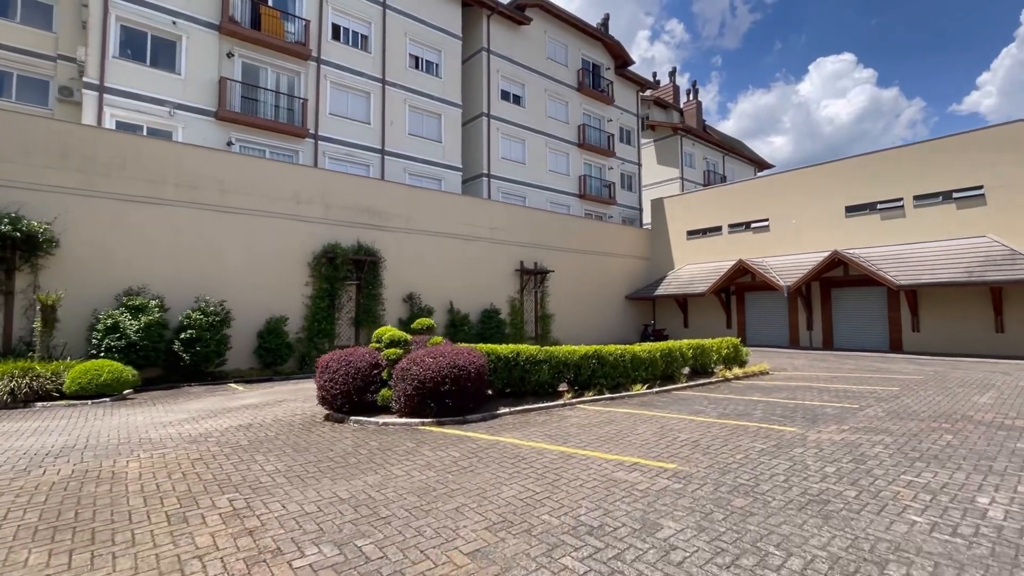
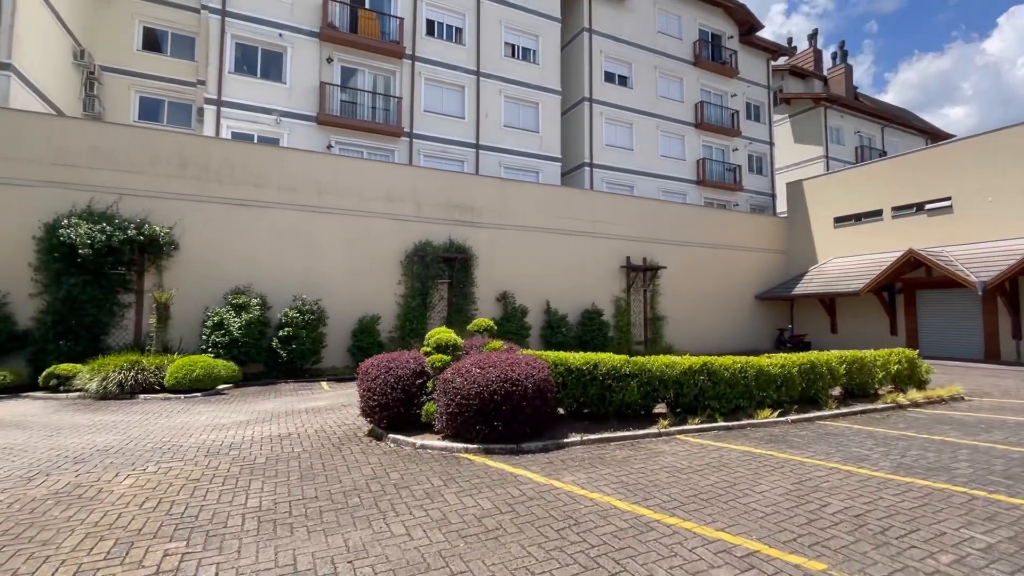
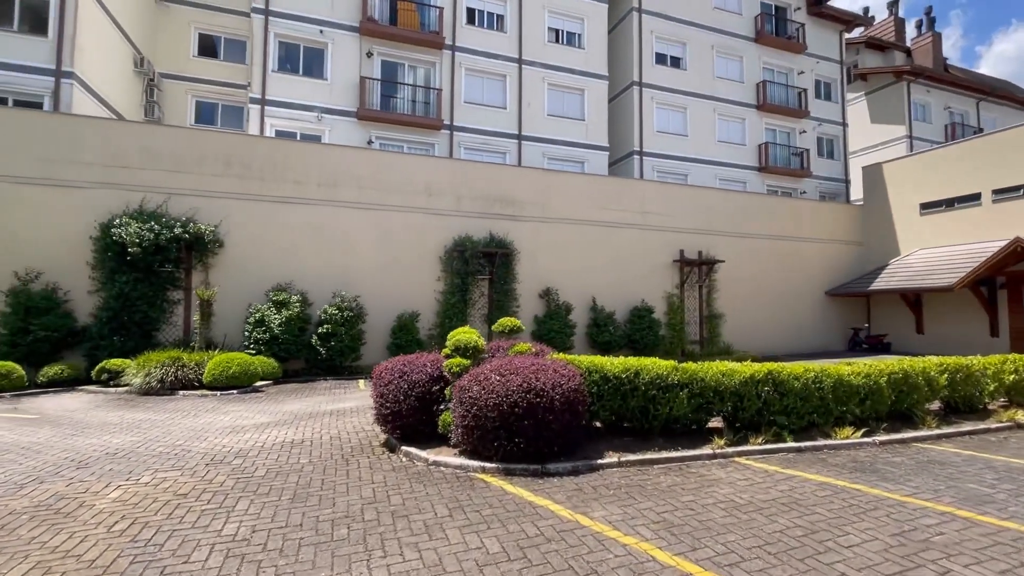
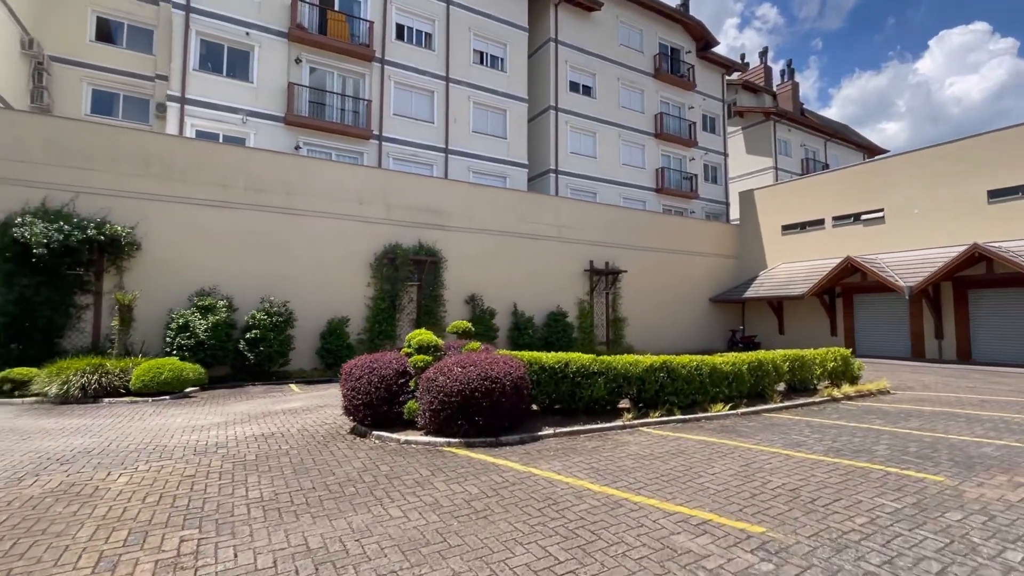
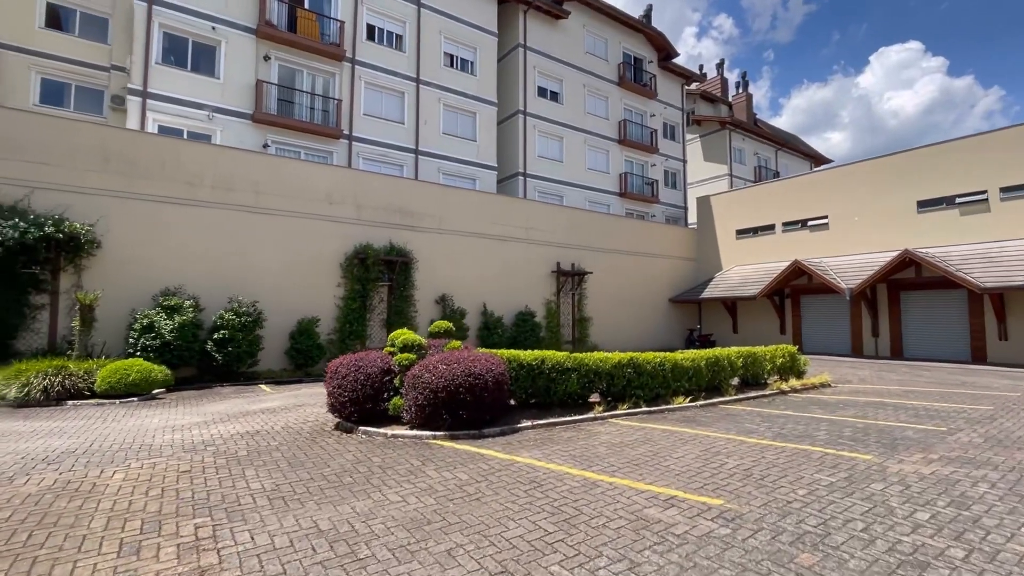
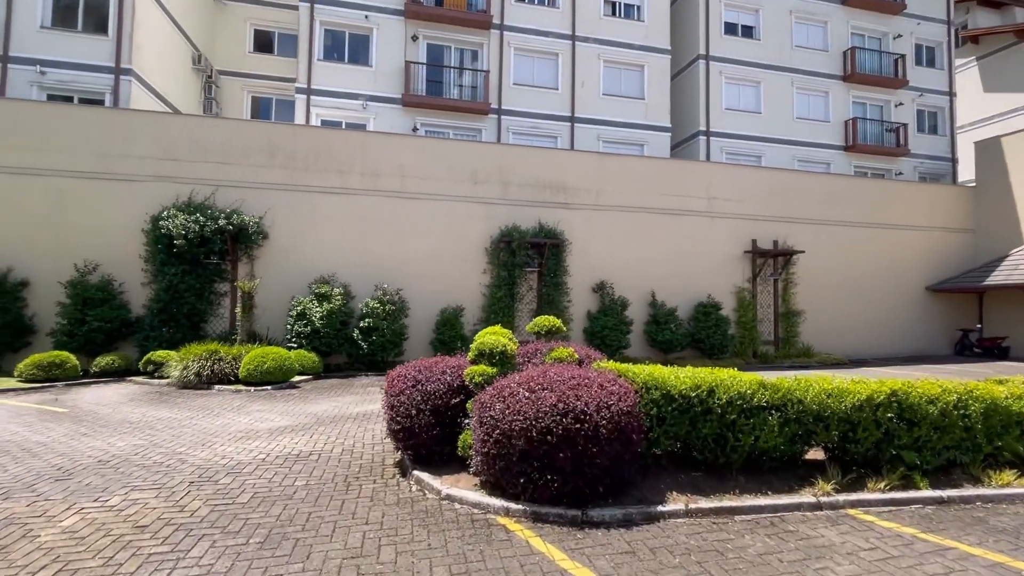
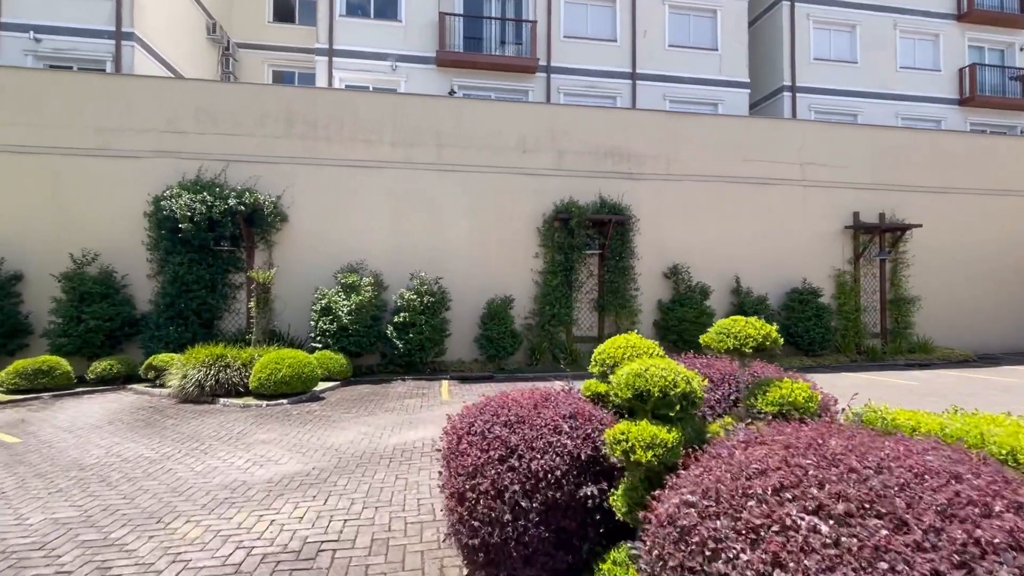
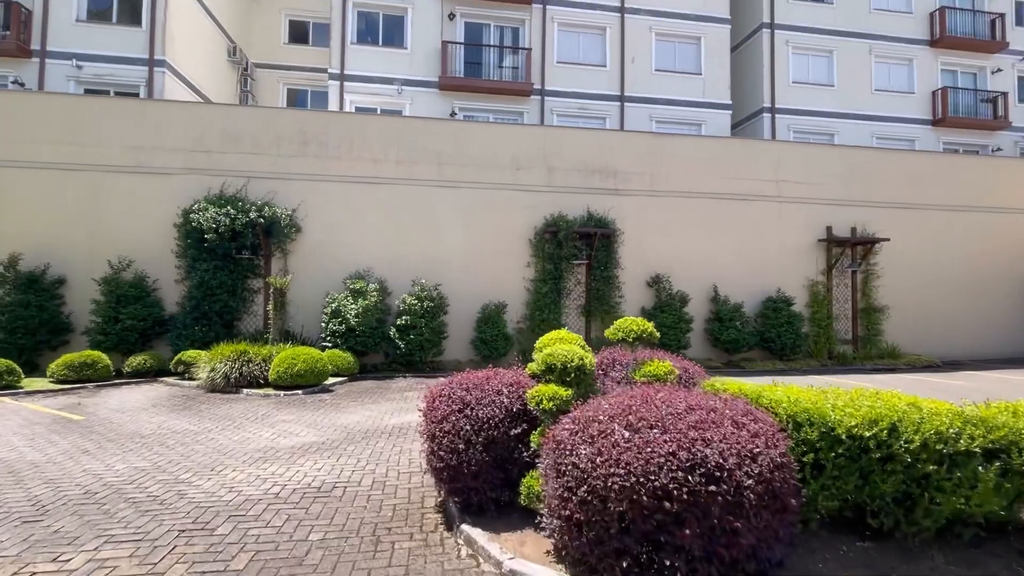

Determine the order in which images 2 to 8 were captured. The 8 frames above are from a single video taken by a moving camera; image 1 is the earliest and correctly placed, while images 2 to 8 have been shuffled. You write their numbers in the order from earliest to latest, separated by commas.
5, 4, 2, 3, 6, 8, 7
